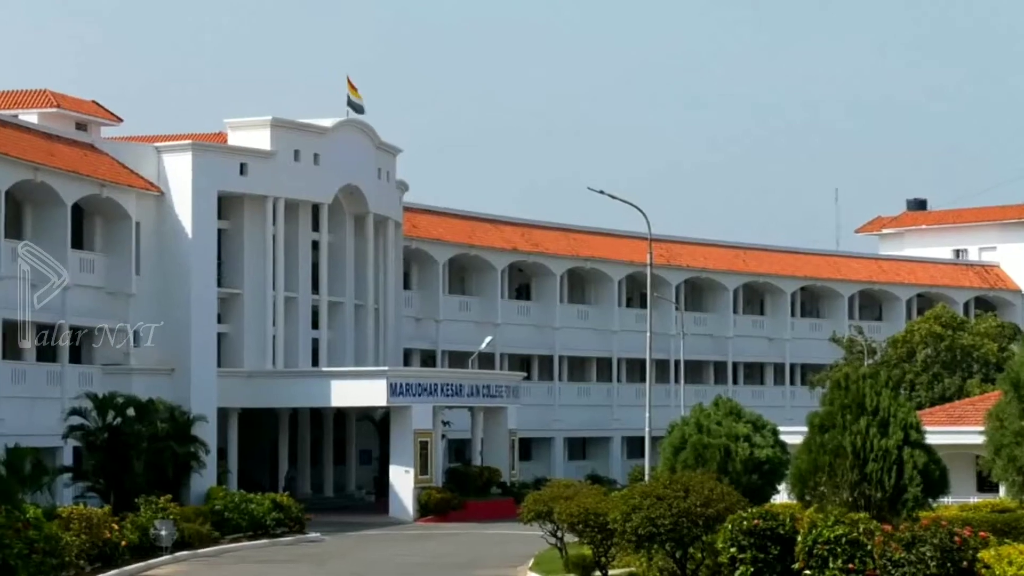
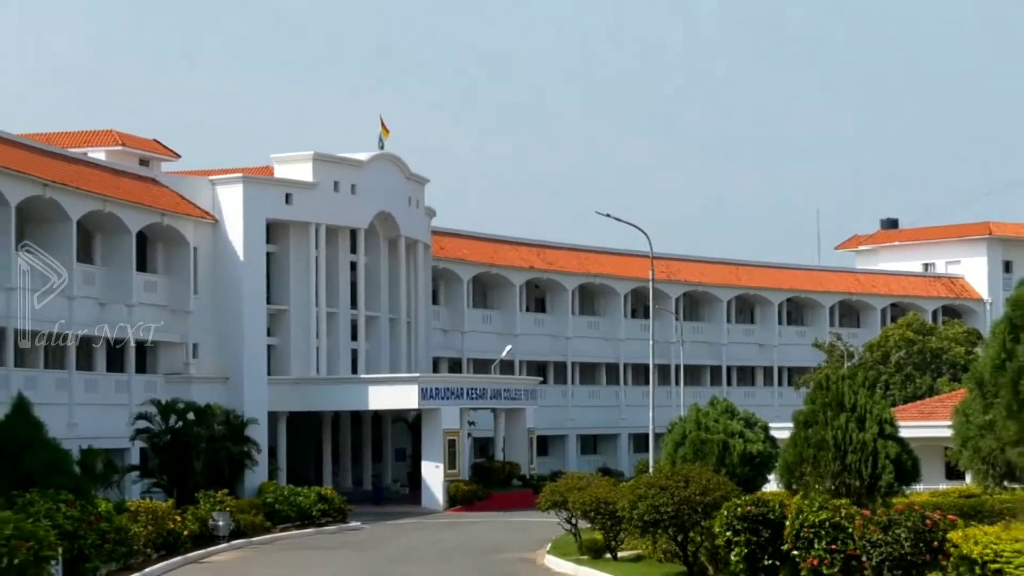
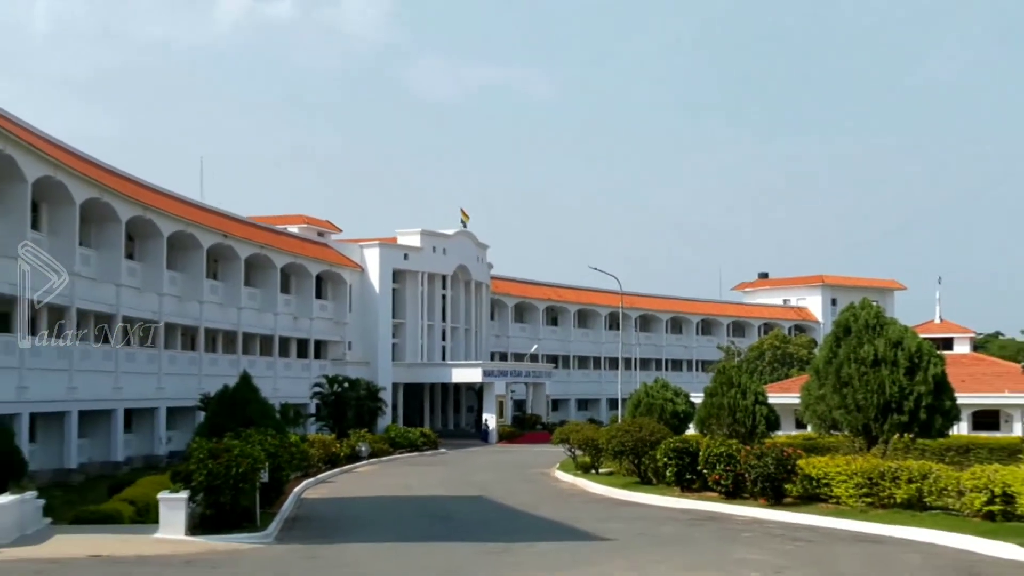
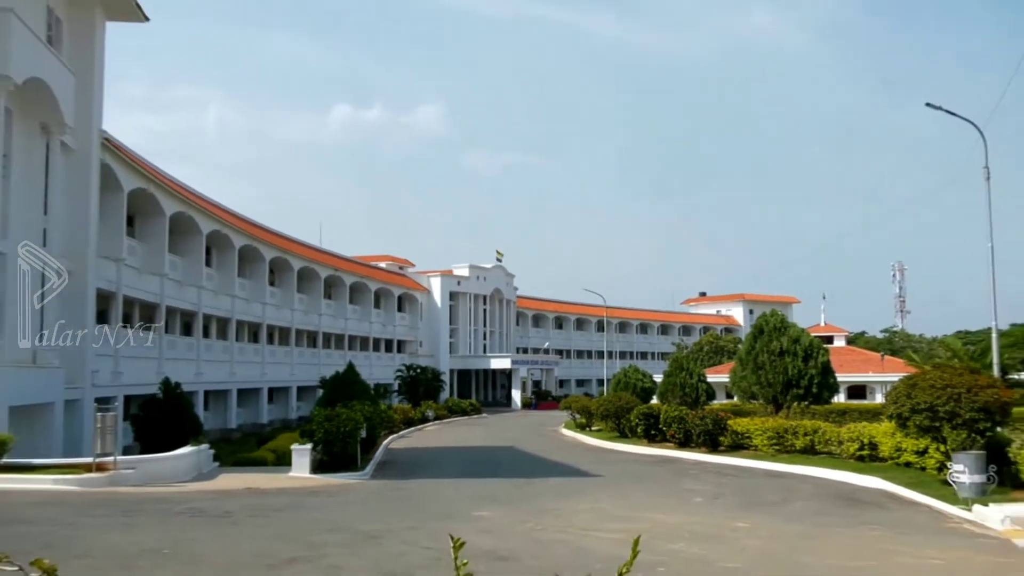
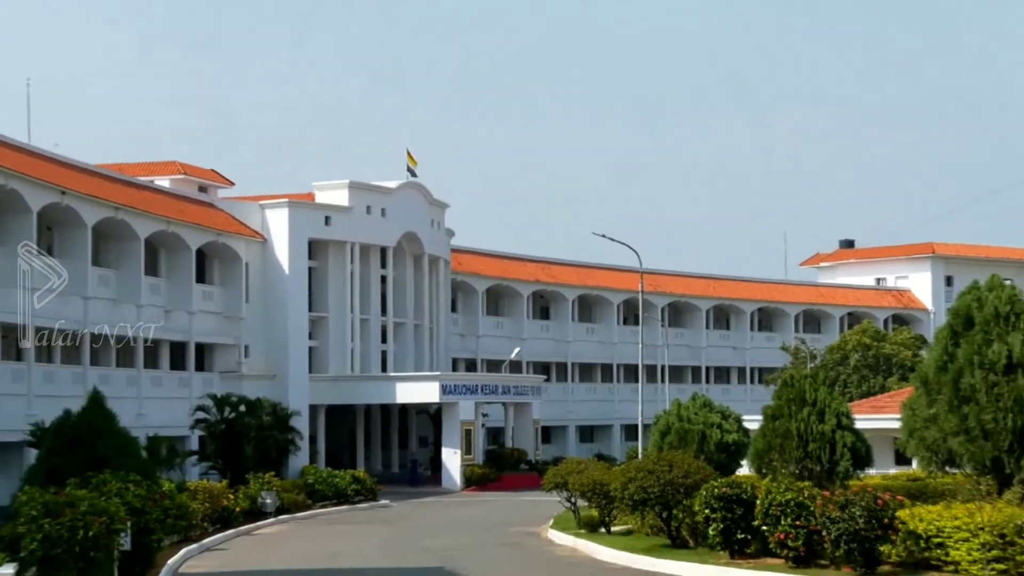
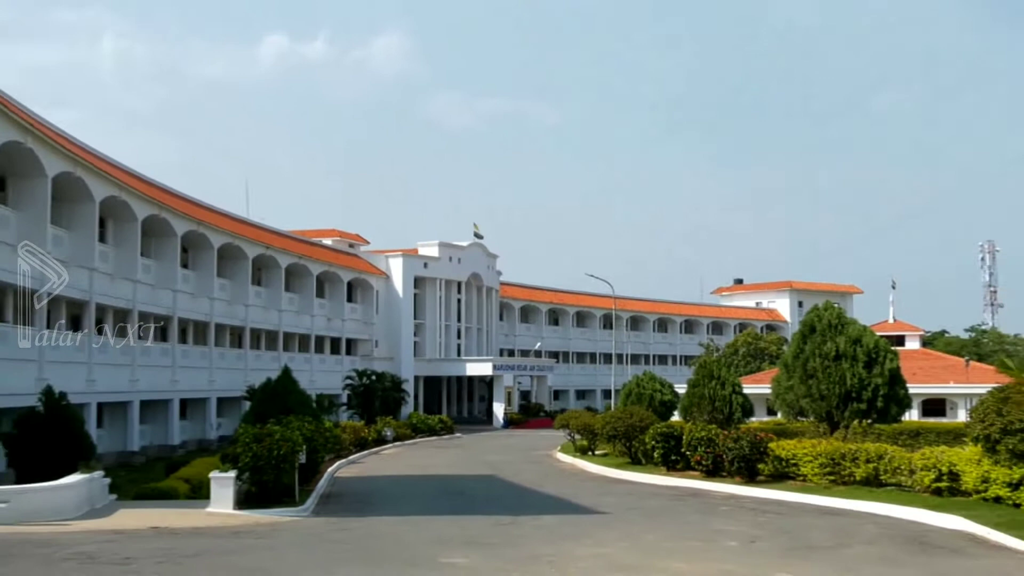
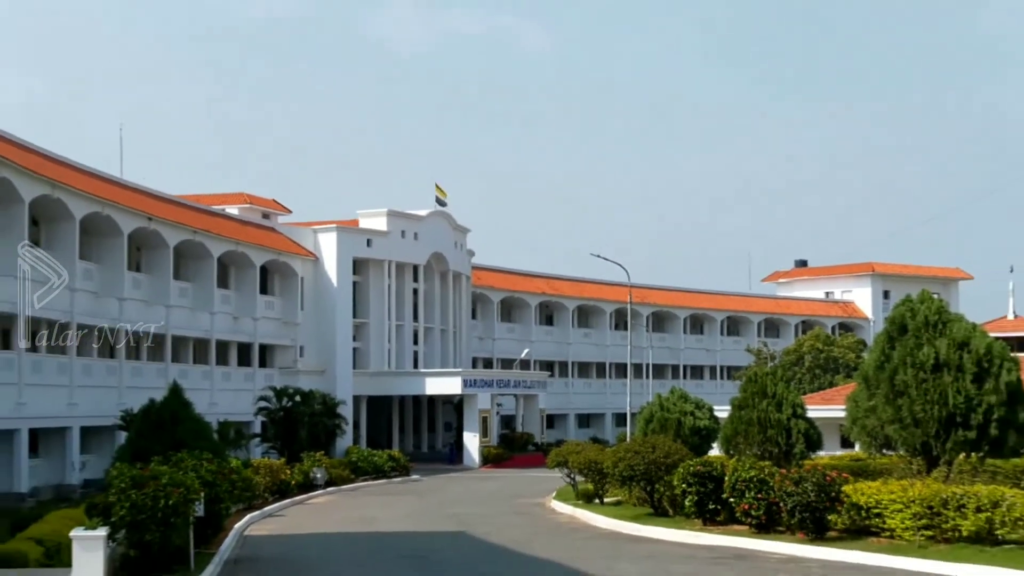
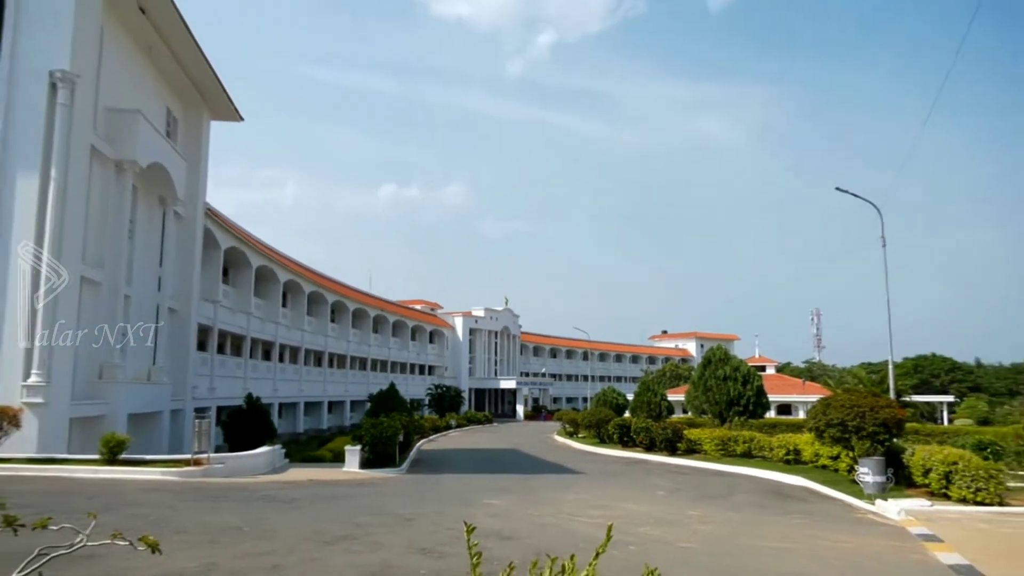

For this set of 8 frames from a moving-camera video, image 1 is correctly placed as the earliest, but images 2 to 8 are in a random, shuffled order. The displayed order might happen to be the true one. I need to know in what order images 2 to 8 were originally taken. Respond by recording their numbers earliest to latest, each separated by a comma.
2, 5, 7, 3, 6, 4, 8
